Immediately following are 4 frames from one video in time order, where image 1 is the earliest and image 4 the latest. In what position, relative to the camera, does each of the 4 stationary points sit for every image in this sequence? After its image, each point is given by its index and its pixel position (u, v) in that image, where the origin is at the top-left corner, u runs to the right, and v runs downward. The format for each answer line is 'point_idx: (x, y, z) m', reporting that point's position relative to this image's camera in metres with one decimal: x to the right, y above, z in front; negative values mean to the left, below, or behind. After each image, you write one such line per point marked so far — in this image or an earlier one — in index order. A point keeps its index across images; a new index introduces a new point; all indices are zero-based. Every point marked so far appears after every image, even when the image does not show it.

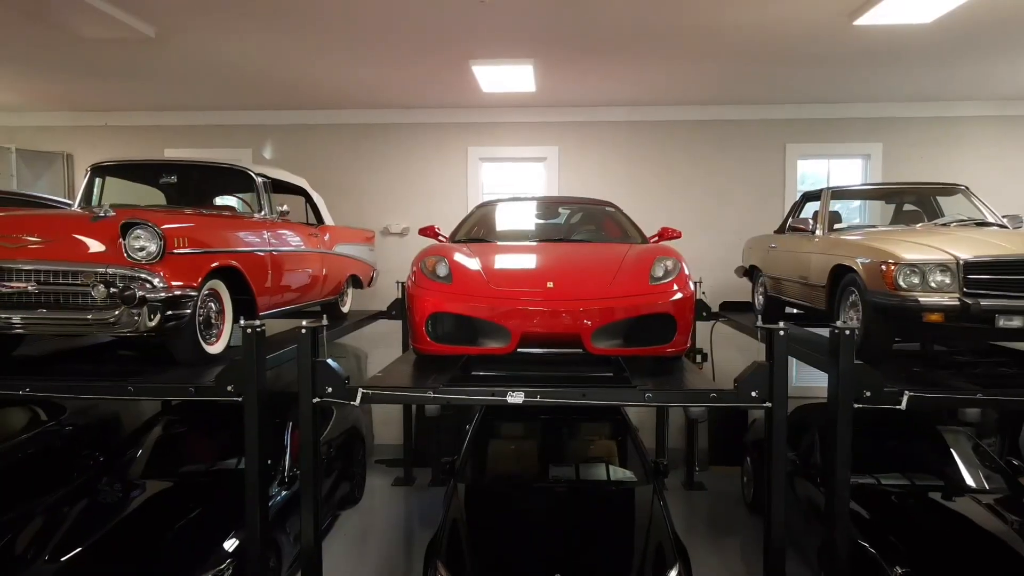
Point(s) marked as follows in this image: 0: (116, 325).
0: (-1.4, -0.1, +2.8) m
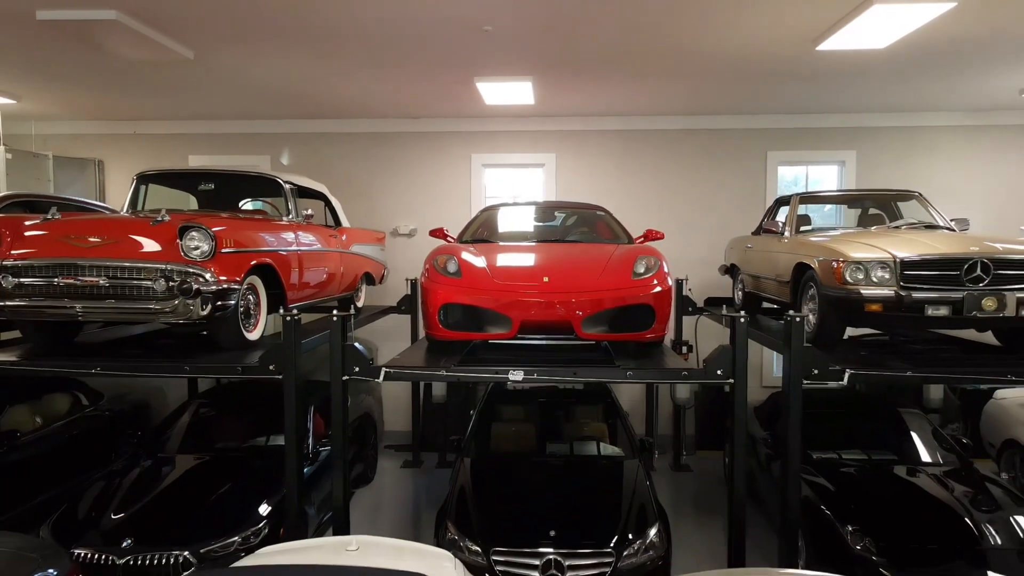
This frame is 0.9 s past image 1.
0: (-1.4, -0.1, +3.3) m
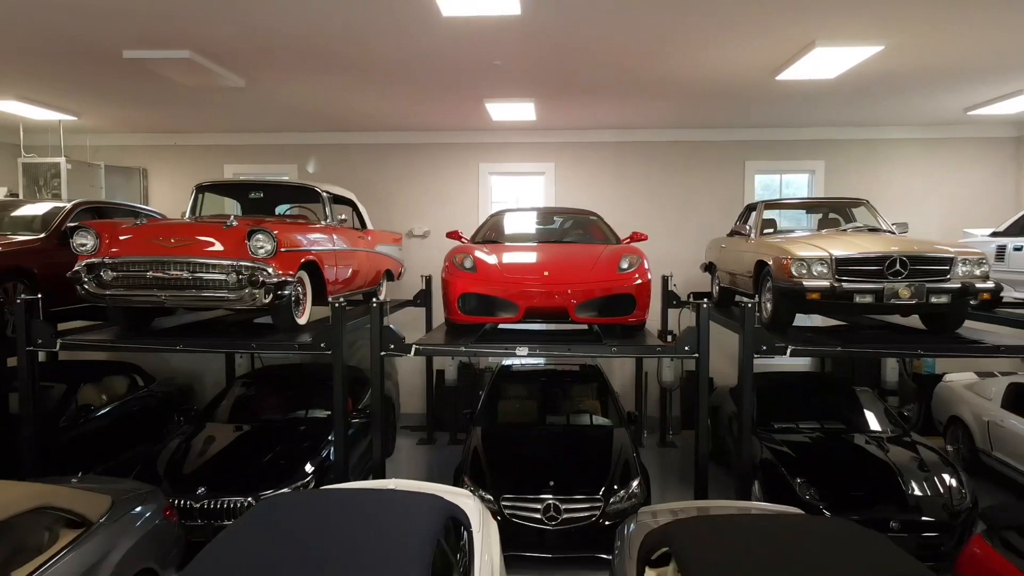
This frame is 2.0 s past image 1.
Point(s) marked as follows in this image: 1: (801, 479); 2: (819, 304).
0: (-1.4, -0.1, +4.0) m
1: (+1.6, -1.1, +4.2) m
2: (+1.6, -0.1, +3.9) m
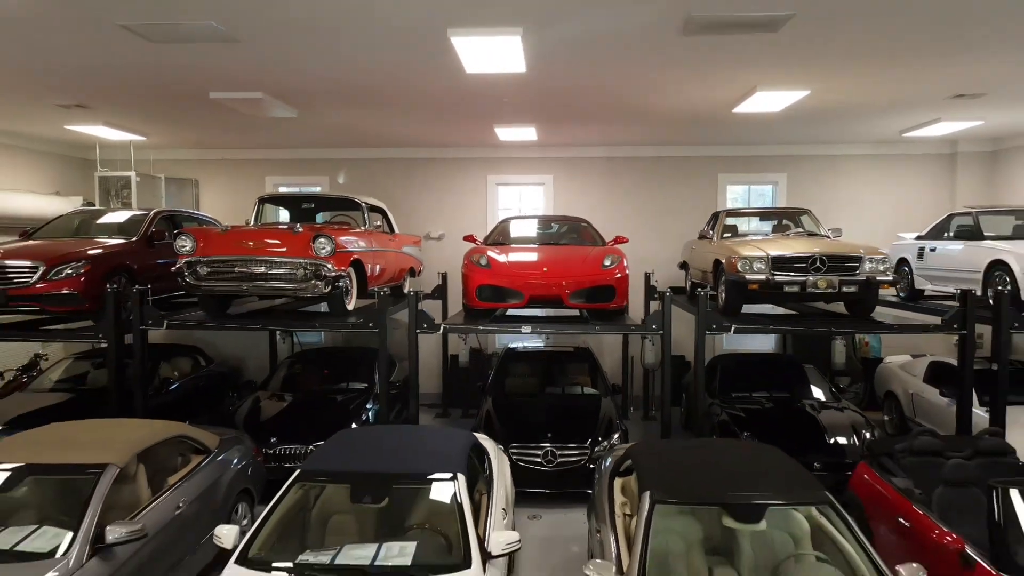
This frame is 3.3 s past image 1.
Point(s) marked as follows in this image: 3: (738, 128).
0: (-1.4, 0.0, +5.1) m
1: (+1.7, -1.0, +5.3) m
2: (+1.6, 0.0, +5.0) m
3: (+2.1, +1.5, +6.9) m
